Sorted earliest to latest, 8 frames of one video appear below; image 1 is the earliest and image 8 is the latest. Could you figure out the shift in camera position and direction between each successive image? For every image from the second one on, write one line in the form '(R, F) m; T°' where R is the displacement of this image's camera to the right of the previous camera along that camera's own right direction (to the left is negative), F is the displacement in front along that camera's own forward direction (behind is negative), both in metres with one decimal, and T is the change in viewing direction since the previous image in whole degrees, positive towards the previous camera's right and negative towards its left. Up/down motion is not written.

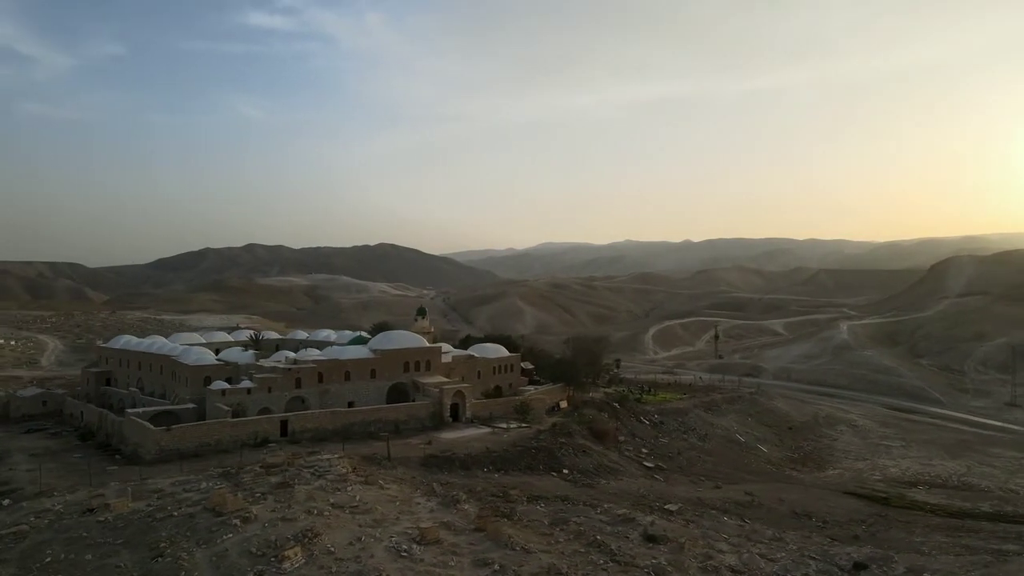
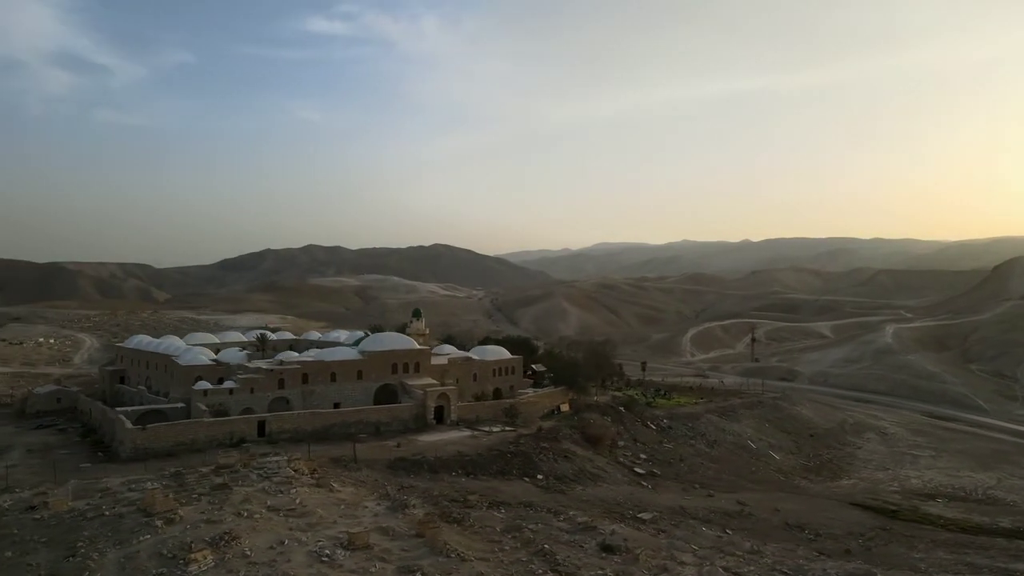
(+2.1, +0.4) m; -4°
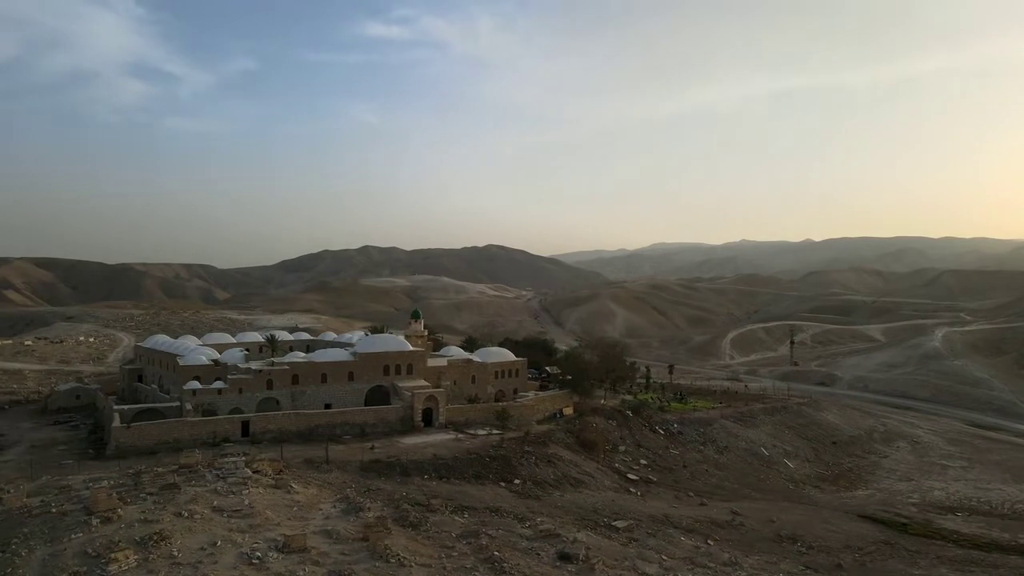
(+2.0, +0.3) m; -4°
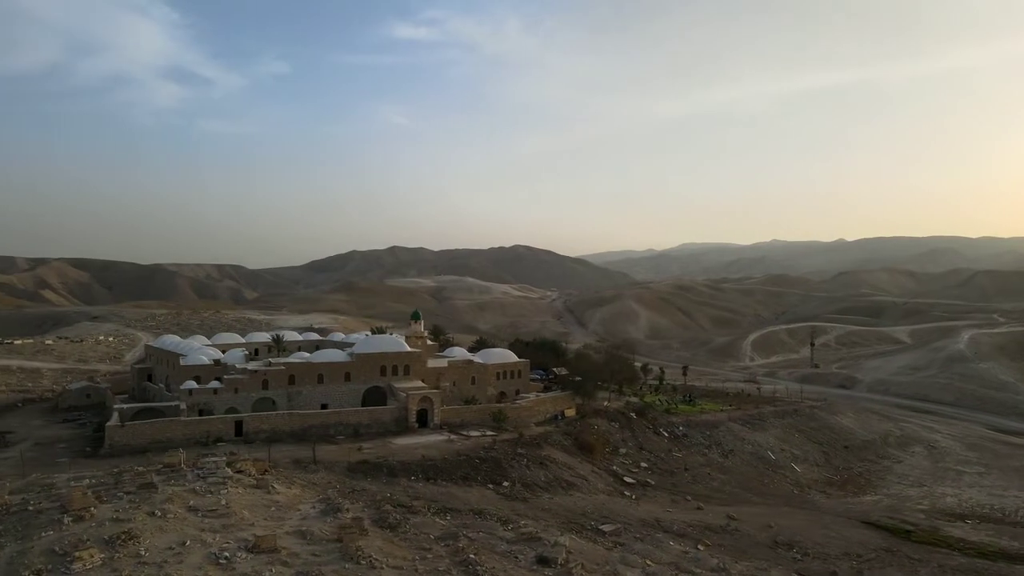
(+1.0, +0.1) m; -2°
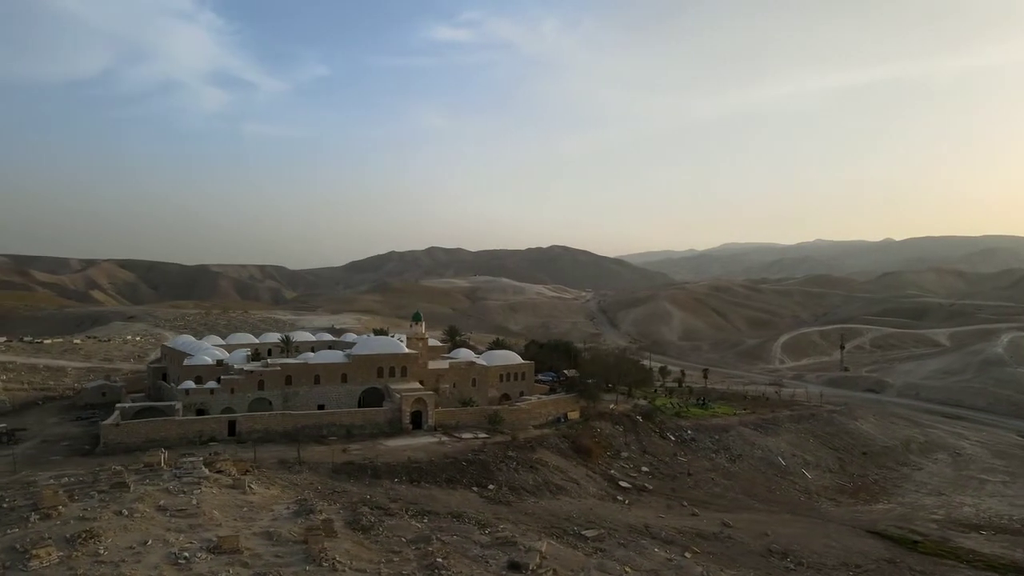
(+1.3, +0.2) m; -3°
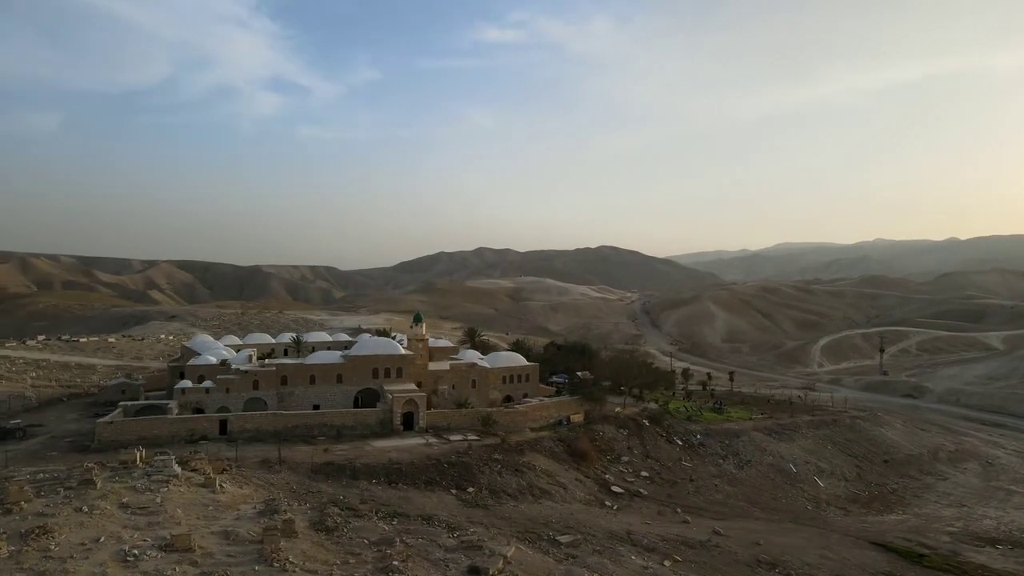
(+1.8, +0.2) m; -3°
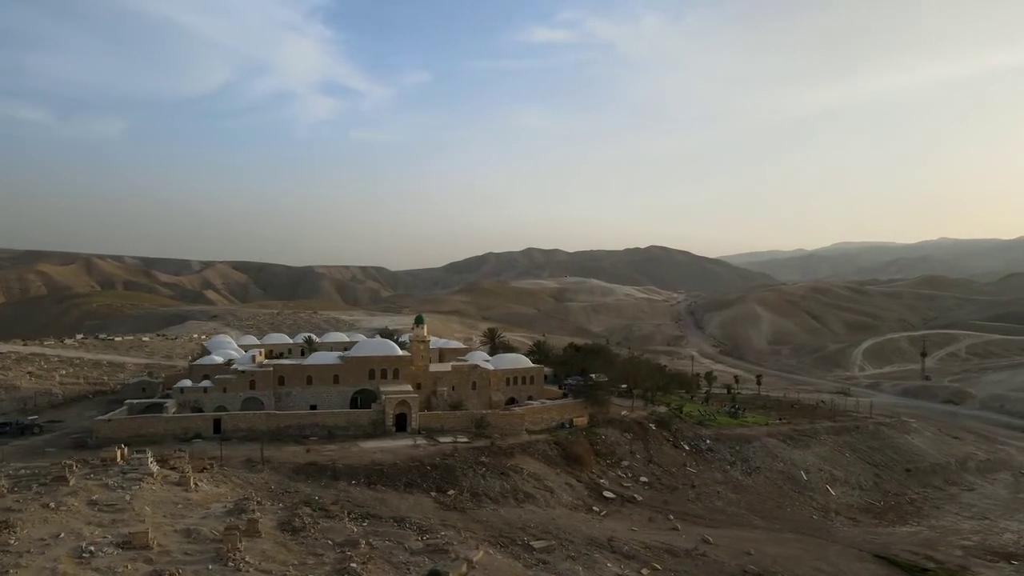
(+1.7, +0.2) m; -3°
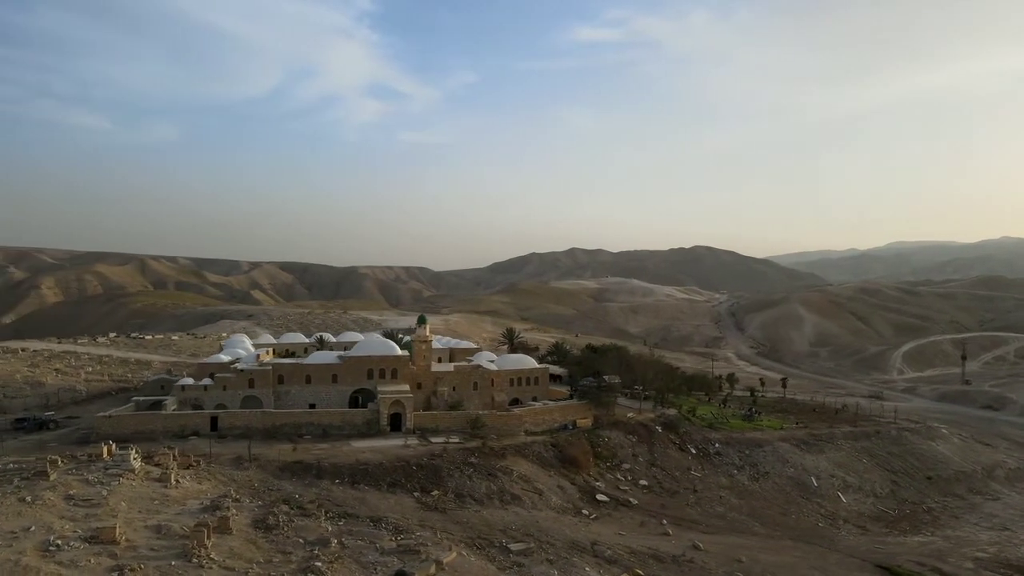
(+1.5, +0.1) m; -3°
